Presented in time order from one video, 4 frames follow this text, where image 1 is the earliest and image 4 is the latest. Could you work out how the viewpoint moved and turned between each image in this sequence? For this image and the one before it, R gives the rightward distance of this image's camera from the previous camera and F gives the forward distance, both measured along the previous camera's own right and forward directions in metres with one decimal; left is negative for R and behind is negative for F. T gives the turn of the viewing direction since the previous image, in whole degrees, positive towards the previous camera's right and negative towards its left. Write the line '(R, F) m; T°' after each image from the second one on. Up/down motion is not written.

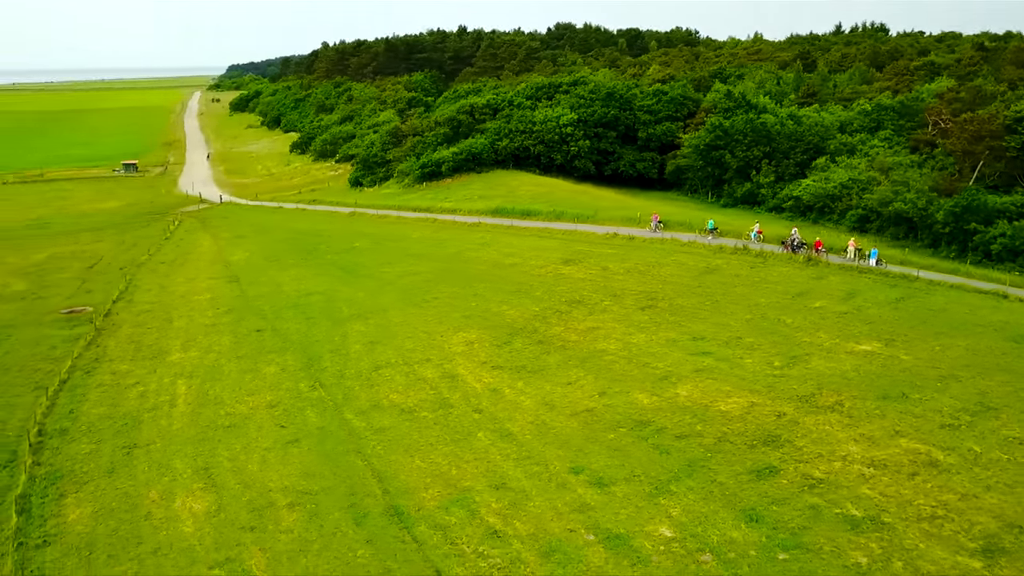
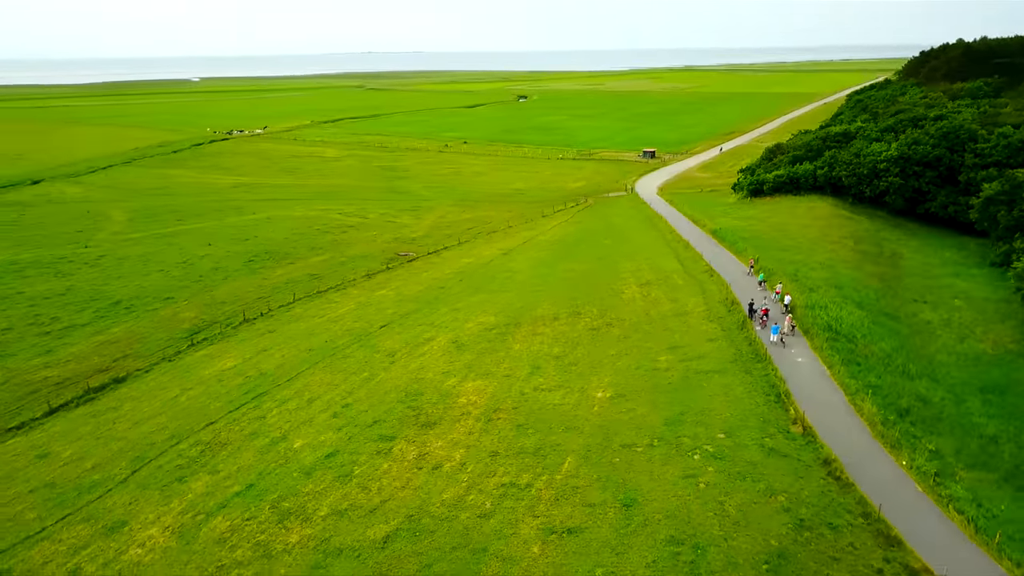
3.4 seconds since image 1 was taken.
(+23.1, +2.2) m; -42°
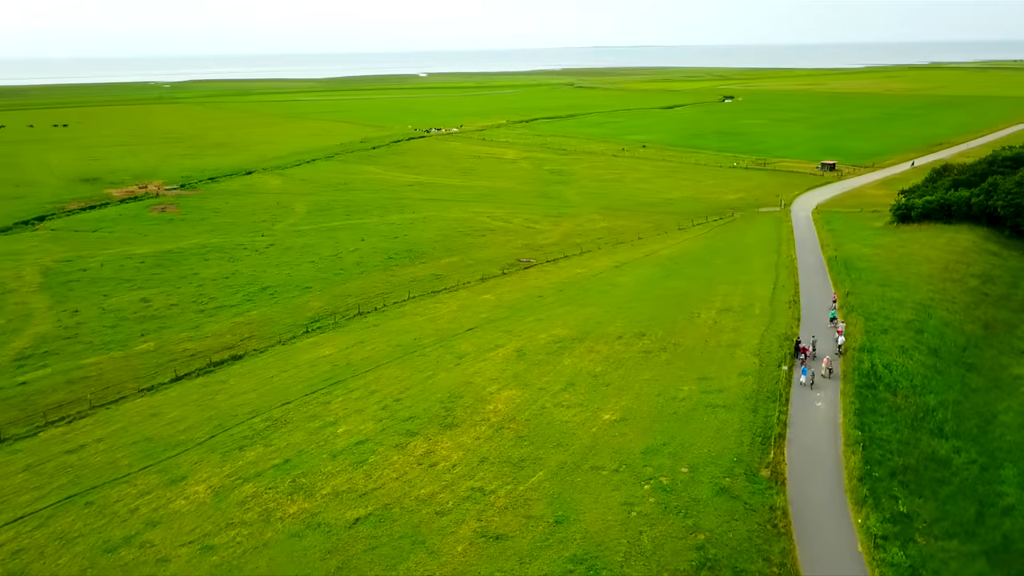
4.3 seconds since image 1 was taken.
(+5.8, -1.3) m; -14°
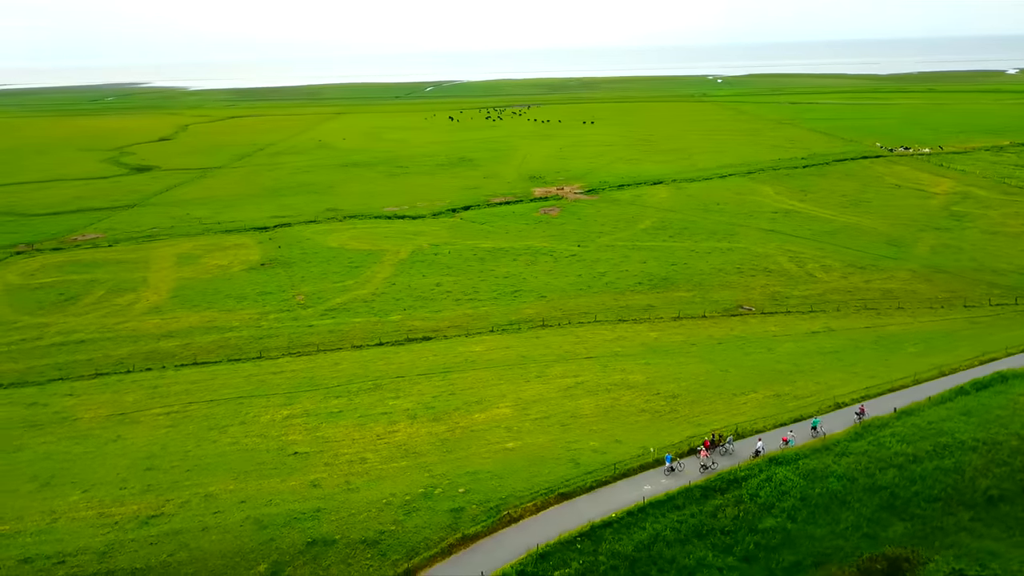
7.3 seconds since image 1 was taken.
(+21.5, -0.4) m; -37°
